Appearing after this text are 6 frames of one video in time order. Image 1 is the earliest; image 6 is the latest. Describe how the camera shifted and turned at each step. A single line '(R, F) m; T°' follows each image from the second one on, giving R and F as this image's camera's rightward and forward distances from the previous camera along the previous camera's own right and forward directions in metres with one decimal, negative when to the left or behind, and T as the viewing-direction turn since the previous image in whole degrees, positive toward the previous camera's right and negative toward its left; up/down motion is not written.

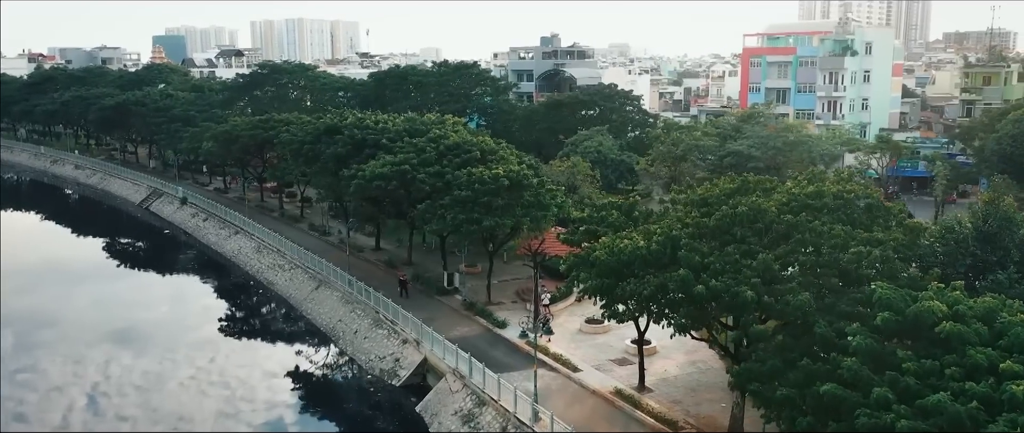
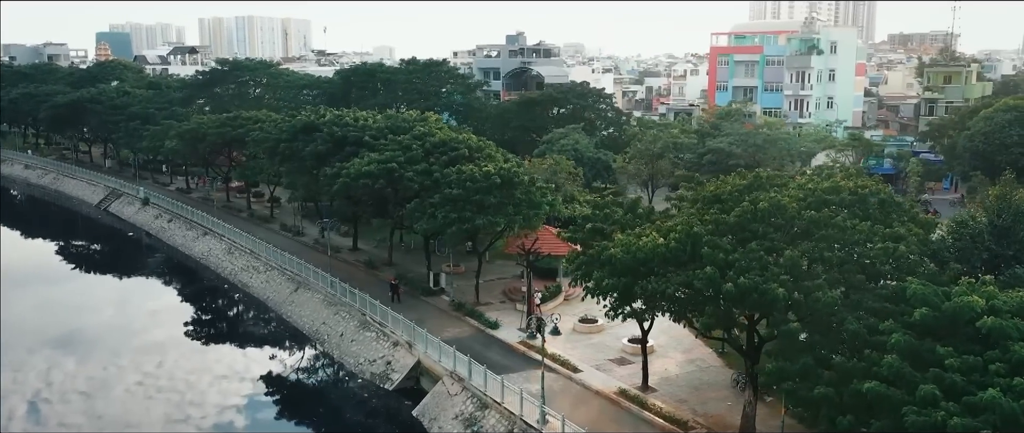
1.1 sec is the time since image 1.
(-1.4, +0.6) m; +3°
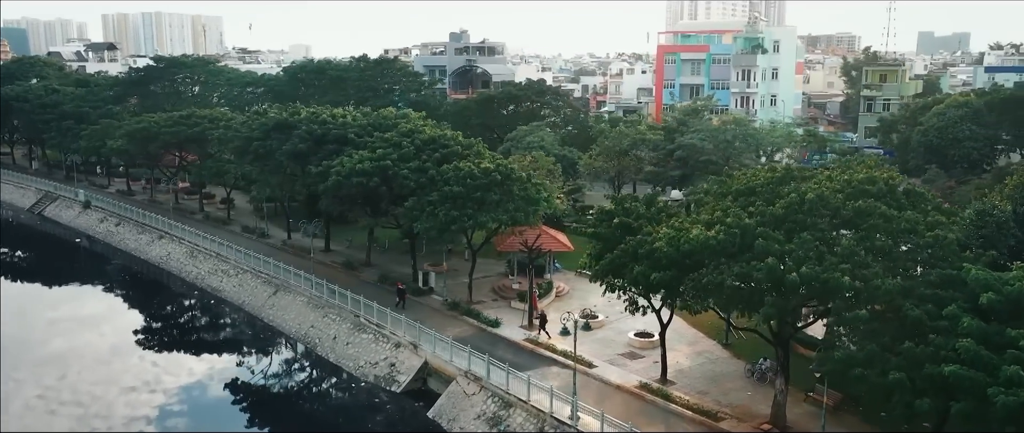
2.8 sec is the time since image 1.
(-3.0, +0.4) m; +6°
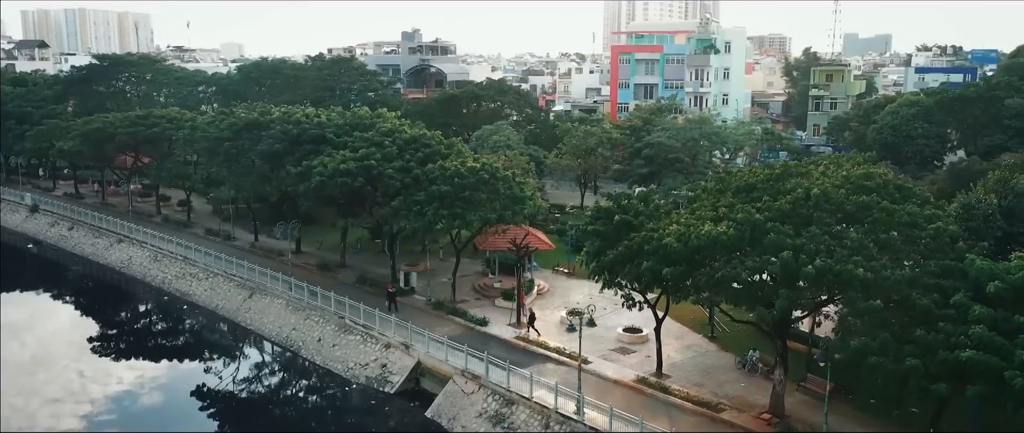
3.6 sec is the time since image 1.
(-1.8, -0.1) m; +4°
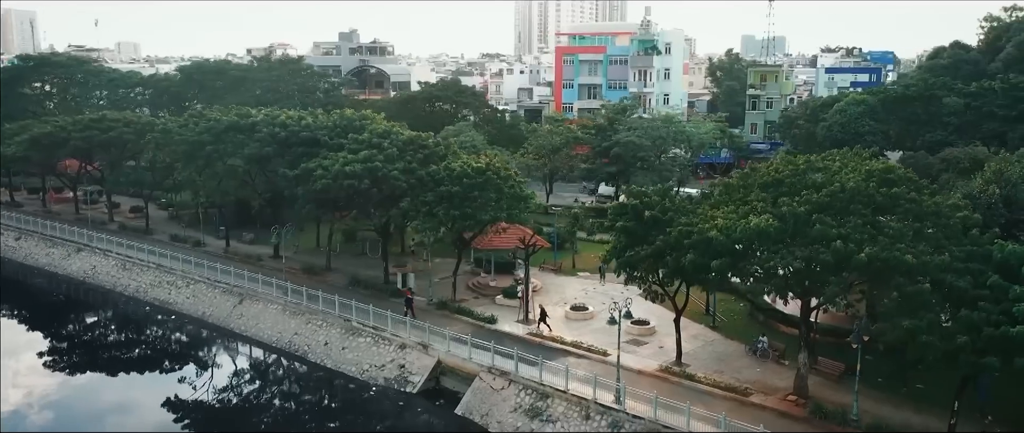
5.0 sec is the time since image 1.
(-3.7, -0.4) m; +6°
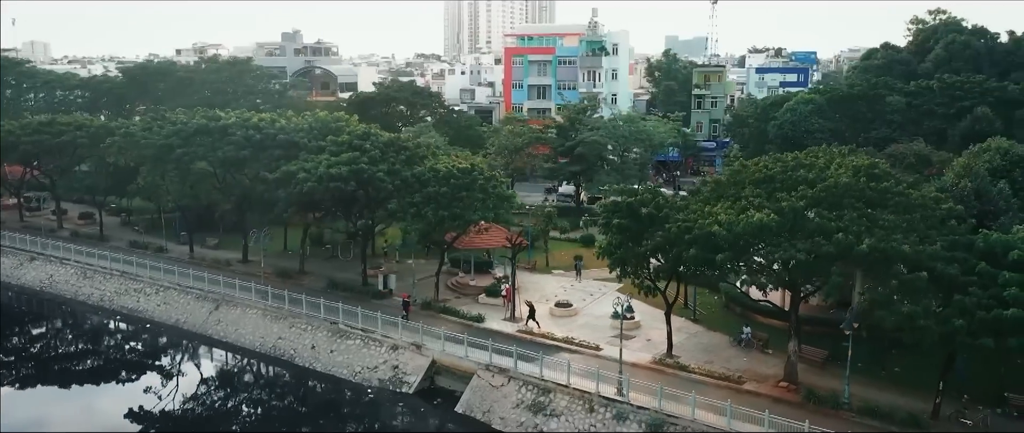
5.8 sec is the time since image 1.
(-2.2, -0.3) m; +5°
